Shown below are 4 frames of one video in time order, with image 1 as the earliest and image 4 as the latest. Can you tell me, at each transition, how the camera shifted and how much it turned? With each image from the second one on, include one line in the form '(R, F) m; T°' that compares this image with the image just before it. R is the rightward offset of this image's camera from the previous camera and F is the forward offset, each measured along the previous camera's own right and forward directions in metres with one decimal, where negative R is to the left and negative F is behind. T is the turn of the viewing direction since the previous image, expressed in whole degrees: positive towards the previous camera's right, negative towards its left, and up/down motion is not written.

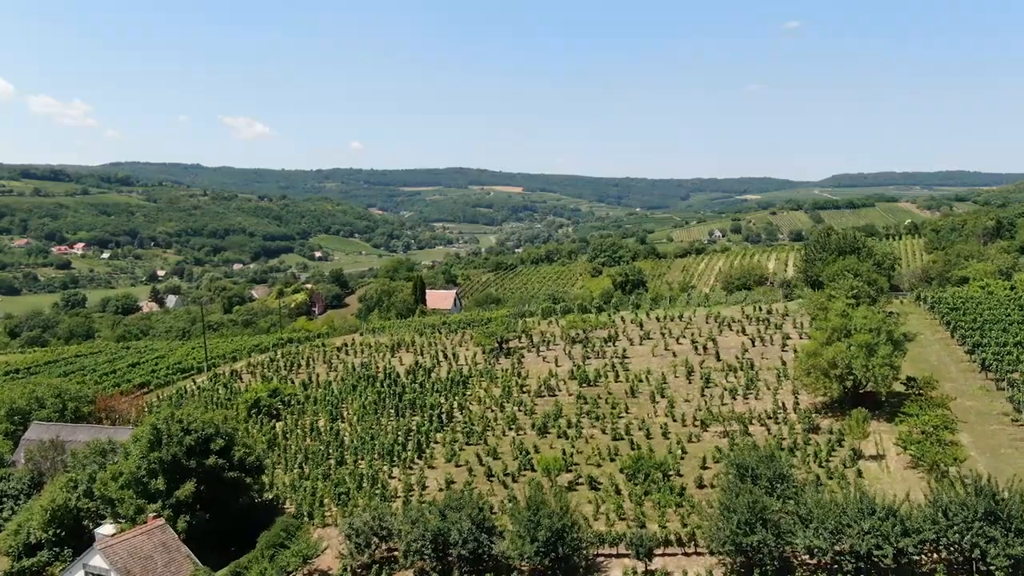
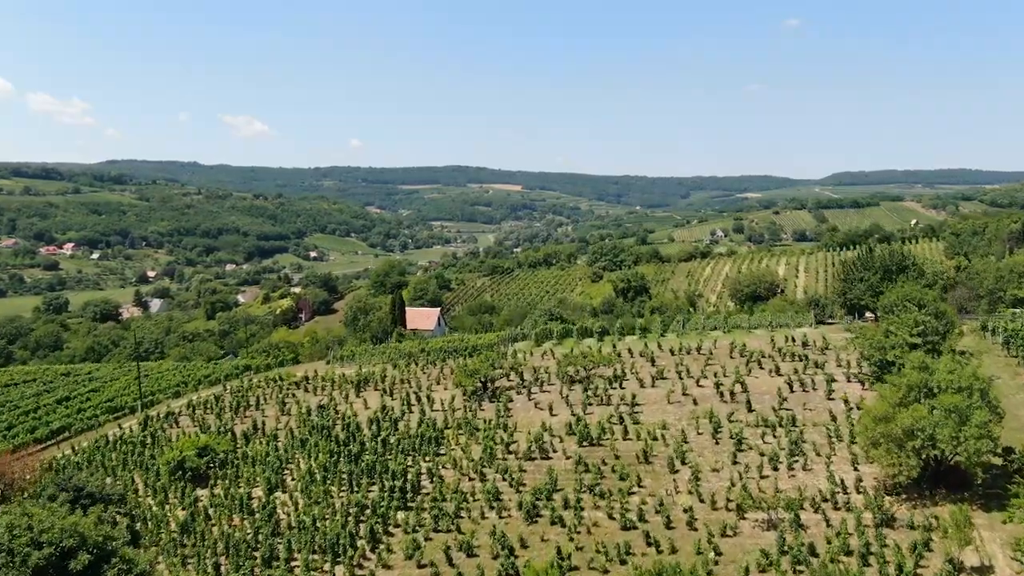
(+0.5, +6.0) m; 0°
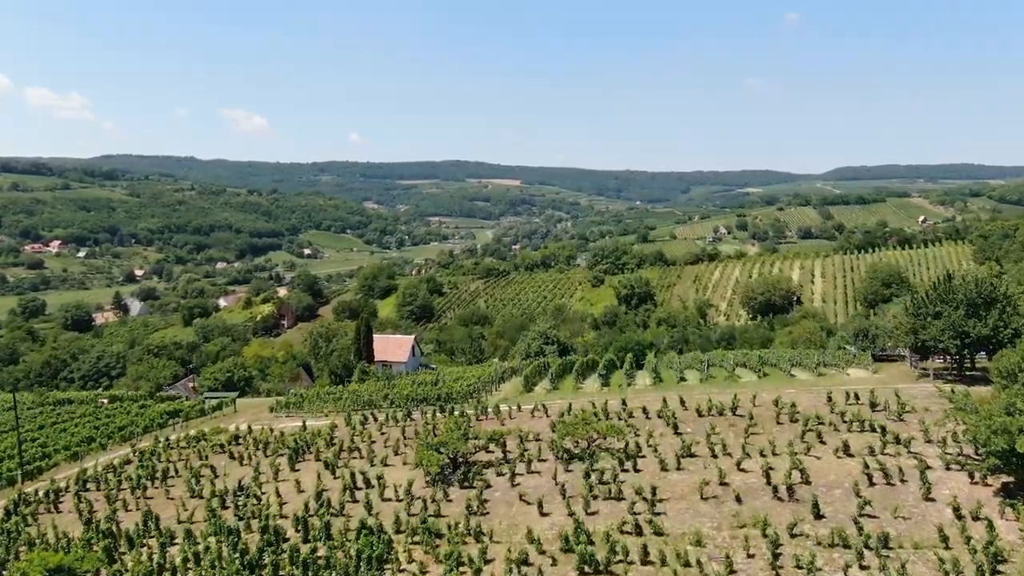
(+0.5, +7.4) m; 0°
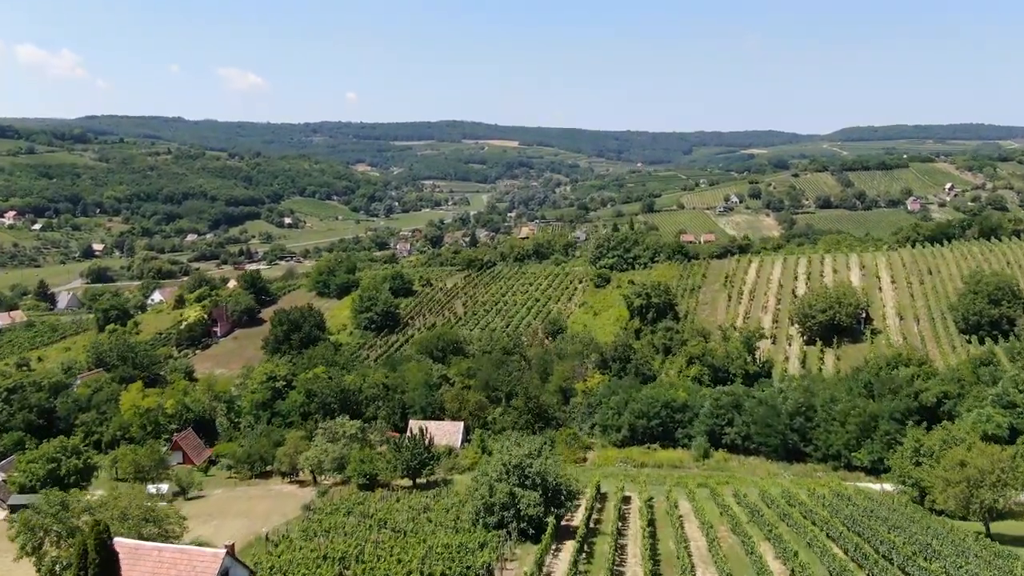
(+1.6, +22.4) m; 0°
